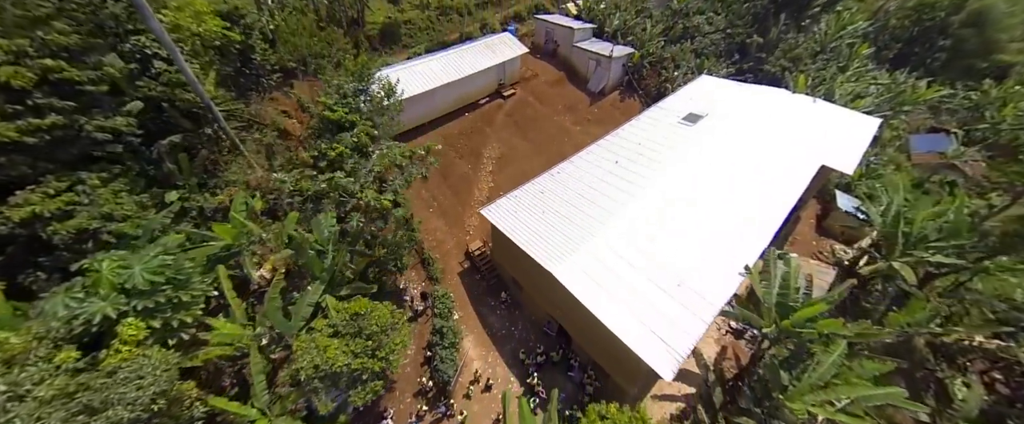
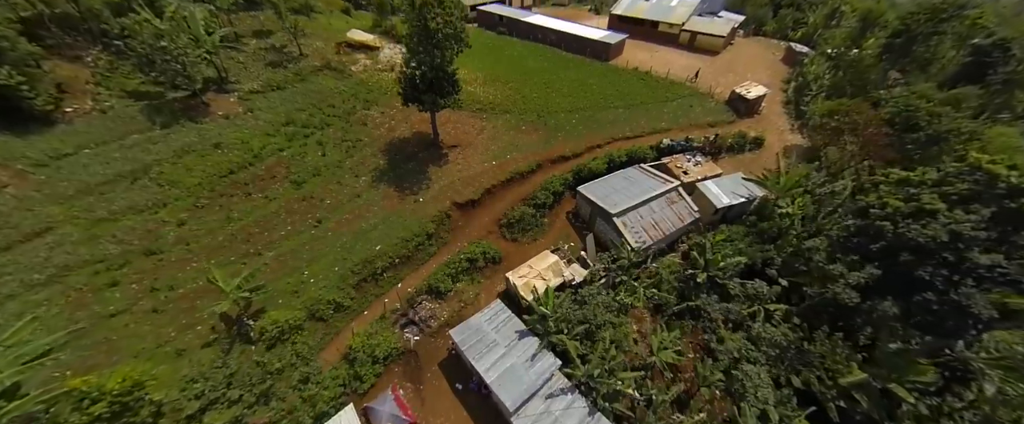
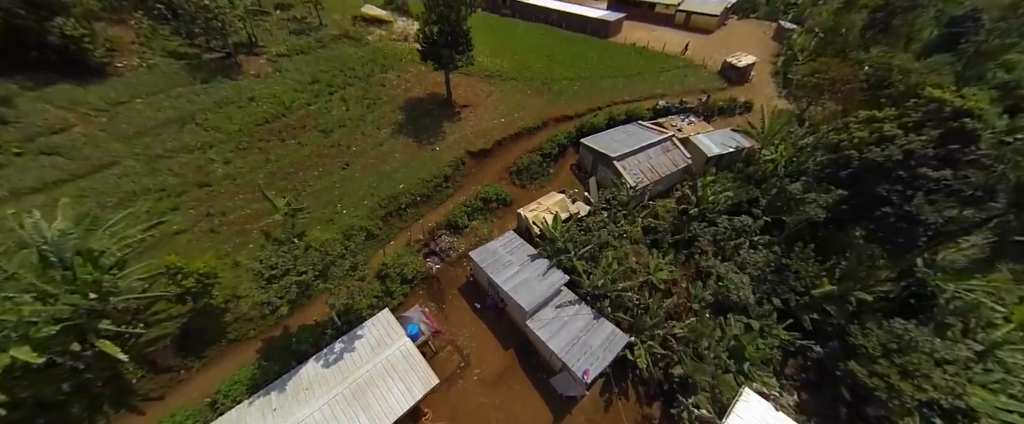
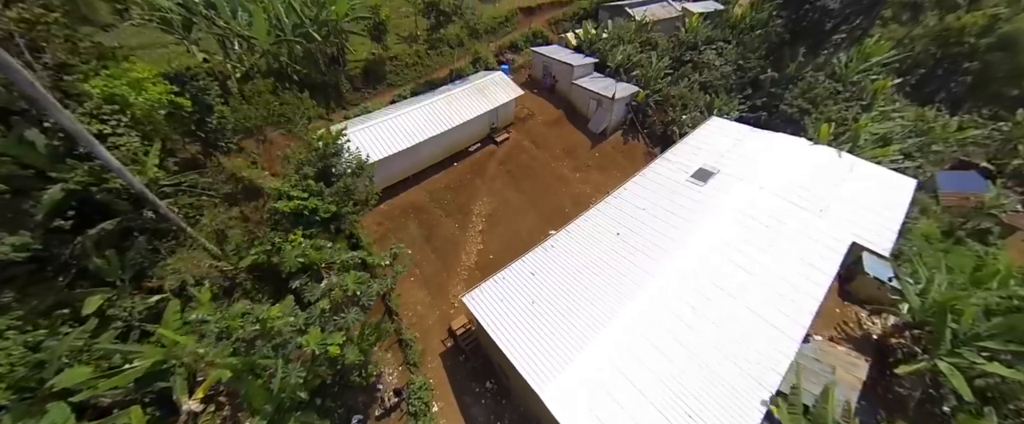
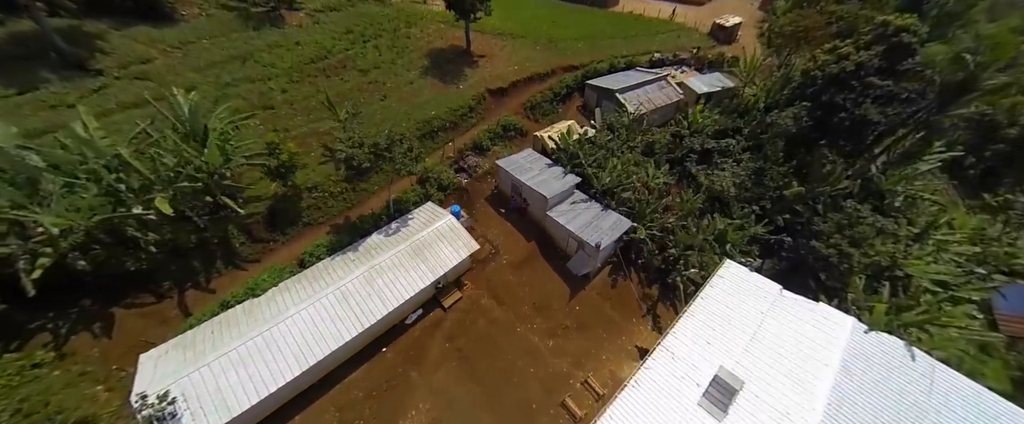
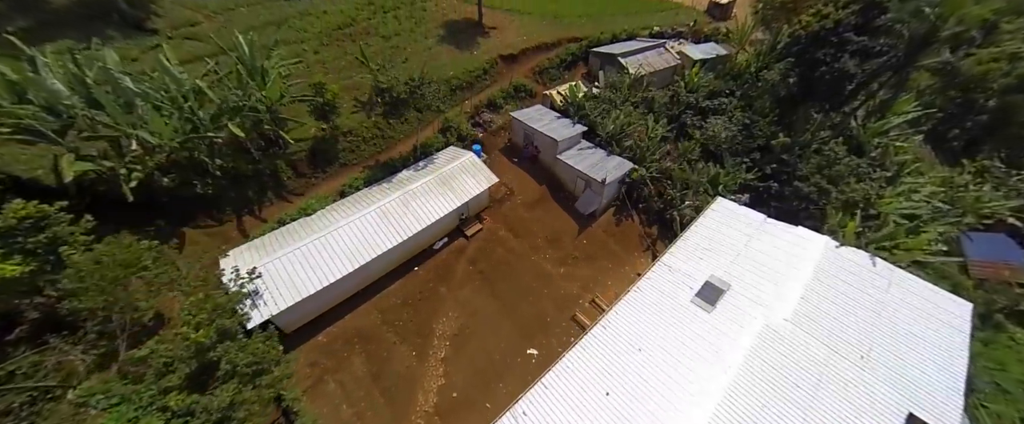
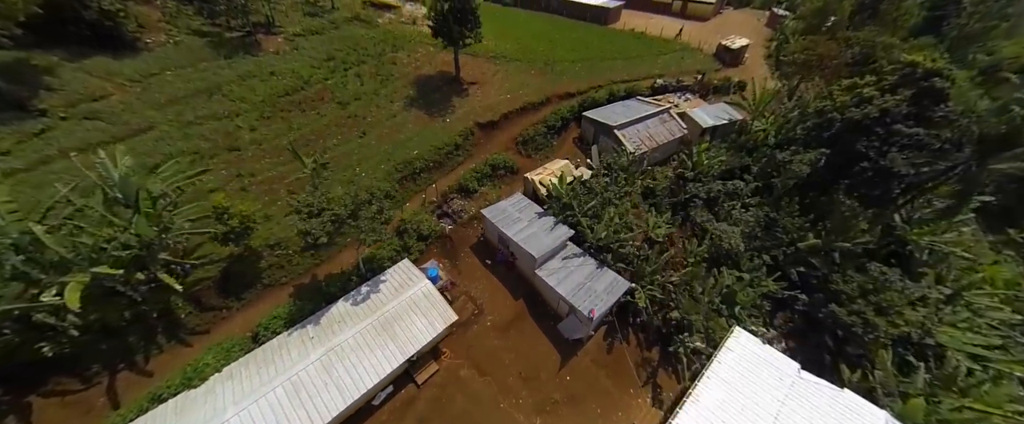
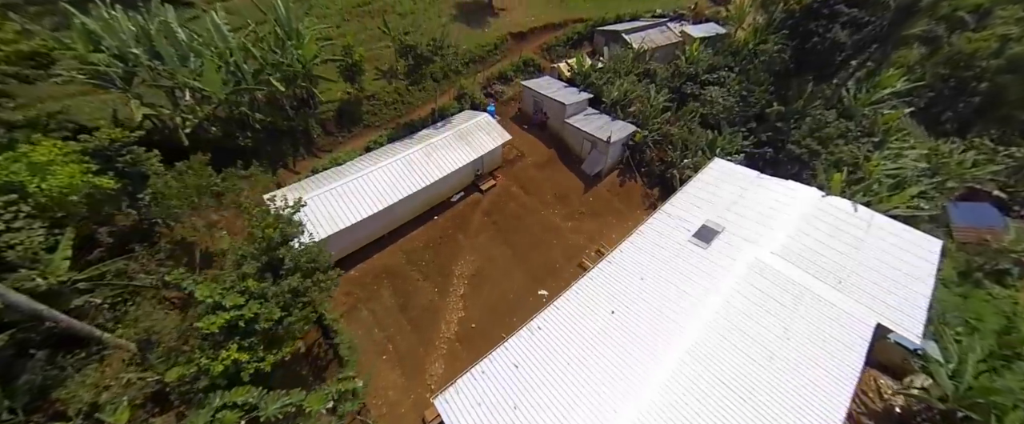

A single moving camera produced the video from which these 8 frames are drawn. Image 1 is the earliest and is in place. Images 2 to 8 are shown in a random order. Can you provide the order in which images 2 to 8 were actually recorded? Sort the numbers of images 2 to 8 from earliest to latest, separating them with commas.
4, 8, 6, 5, 7, 3, 2
